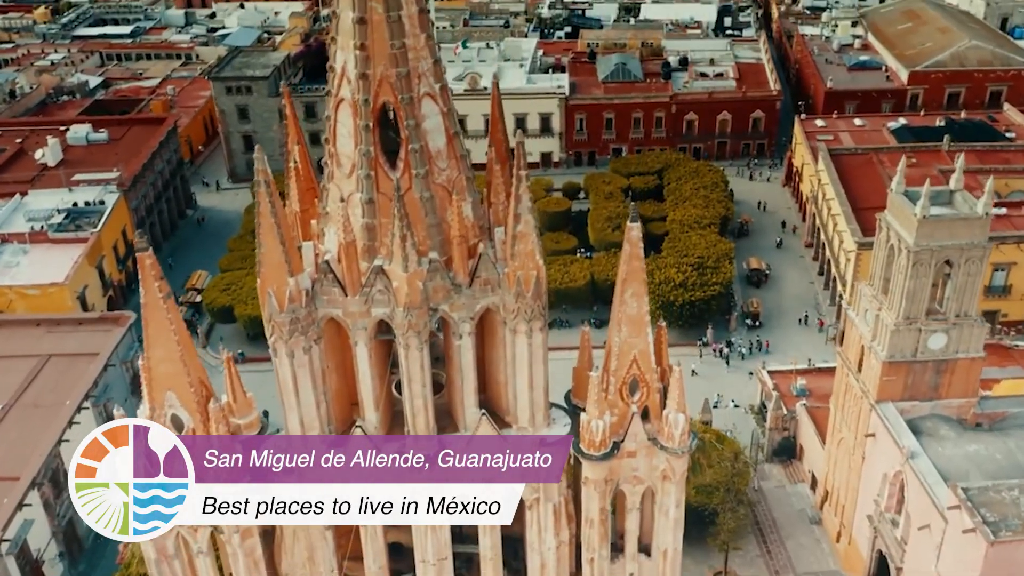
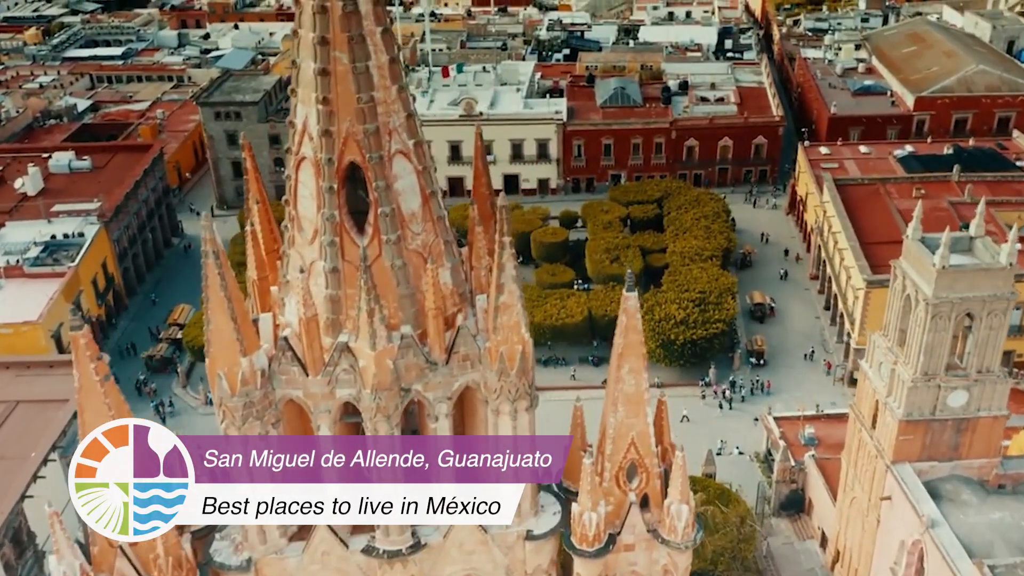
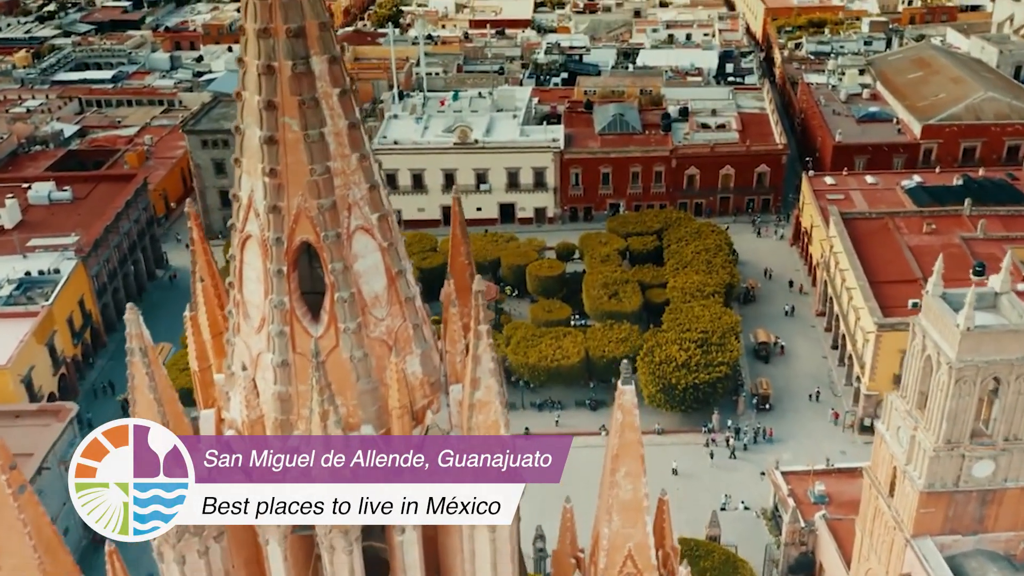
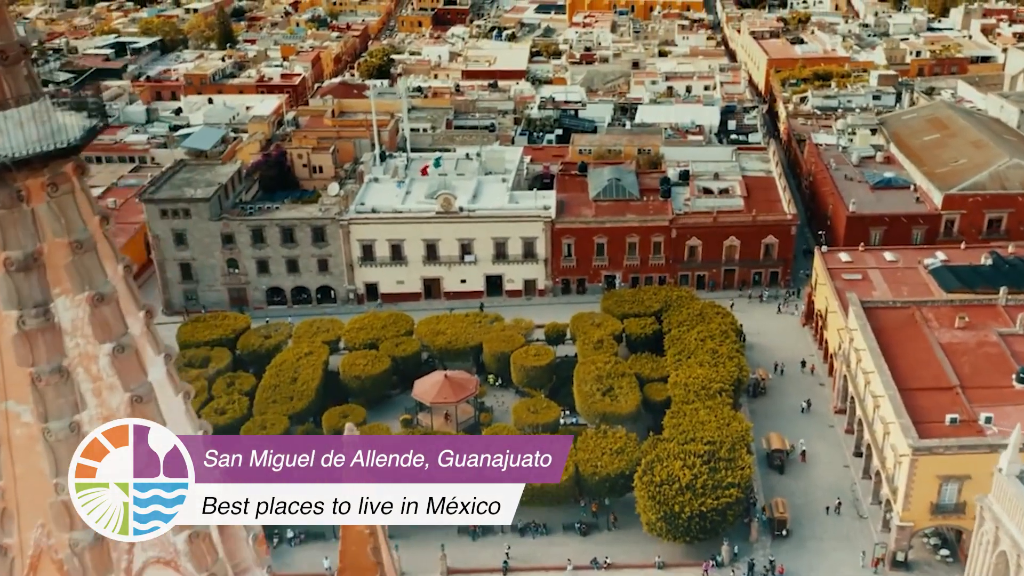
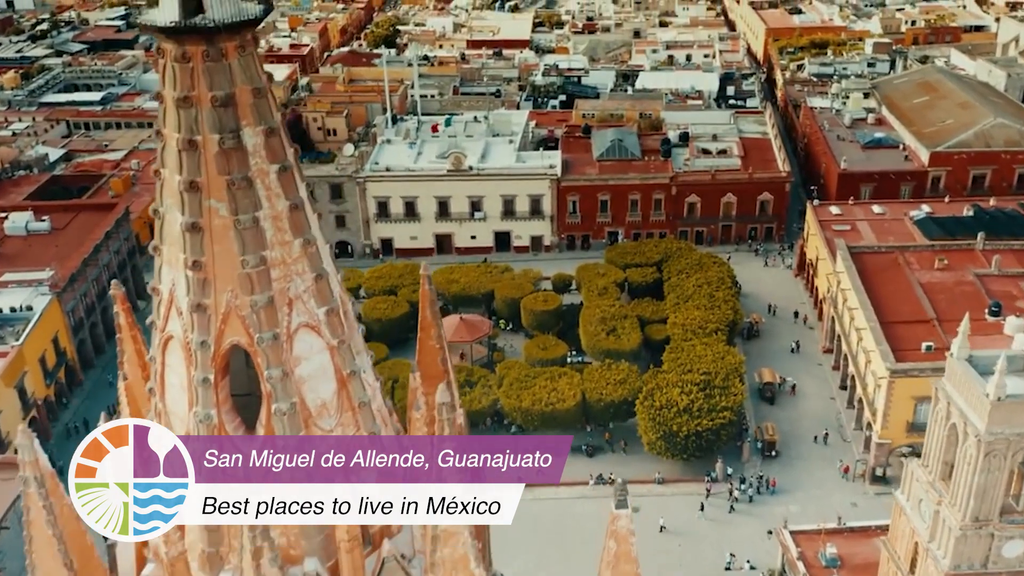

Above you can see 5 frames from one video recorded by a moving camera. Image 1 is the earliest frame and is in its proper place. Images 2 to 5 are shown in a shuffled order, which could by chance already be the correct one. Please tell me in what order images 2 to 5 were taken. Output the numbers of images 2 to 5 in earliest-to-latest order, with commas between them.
2, 3, 5, 4
